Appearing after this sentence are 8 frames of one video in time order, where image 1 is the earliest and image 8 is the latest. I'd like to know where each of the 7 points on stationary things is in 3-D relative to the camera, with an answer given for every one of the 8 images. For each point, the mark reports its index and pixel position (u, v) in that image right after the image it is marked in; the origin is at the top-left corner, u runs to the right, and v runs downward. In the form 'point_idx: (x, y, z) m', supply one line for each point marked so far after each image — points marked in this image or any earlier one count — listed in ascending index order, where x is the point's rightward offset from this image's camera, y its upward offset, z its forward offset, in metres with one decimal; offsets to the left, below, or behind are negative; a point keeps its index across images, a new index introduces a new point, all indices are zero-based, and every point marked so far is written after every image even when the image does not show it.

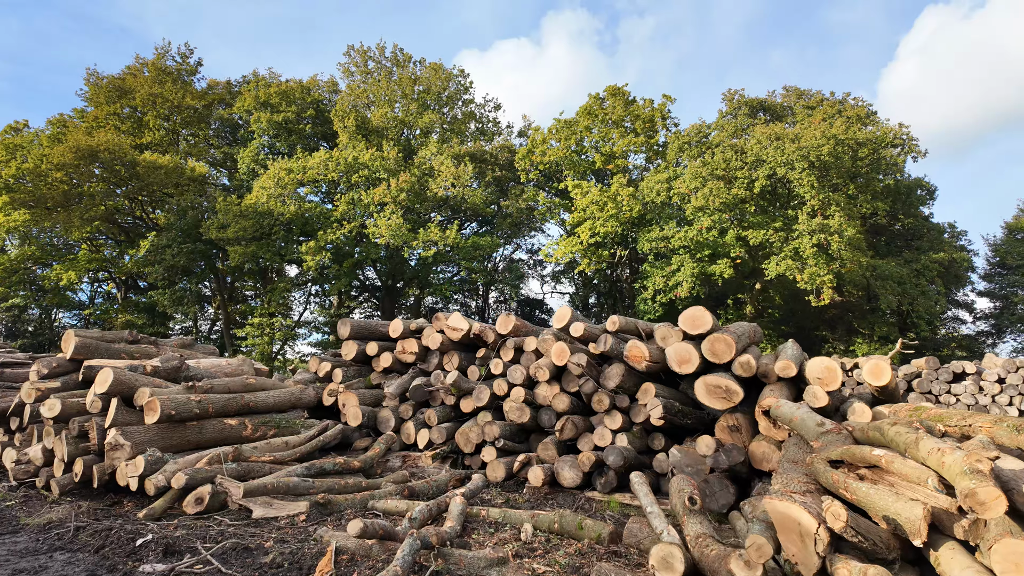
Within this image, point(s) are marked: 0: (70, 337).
0: (-5.2, -0.6, +7.0) m
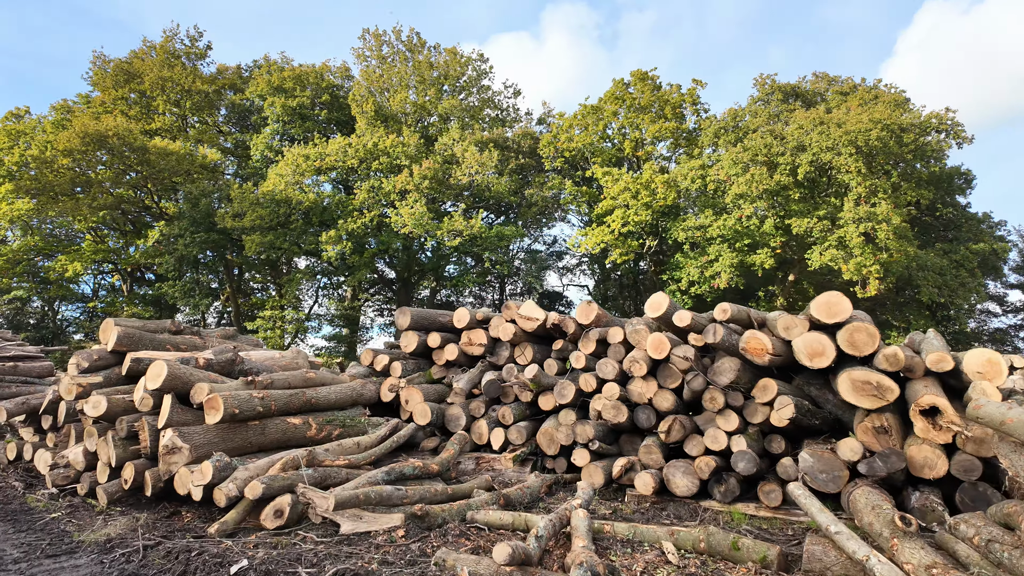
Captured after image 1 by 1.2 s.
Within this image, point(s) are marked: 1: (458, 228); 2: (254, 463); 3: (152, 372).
0: (-4.3, -0.4, +6.3) m
1: (-1.8, +2.0, +19.7) m
2: (-2.2, -1.5, +5.0) m
3: (-3.3, -0.8, +5.5) m
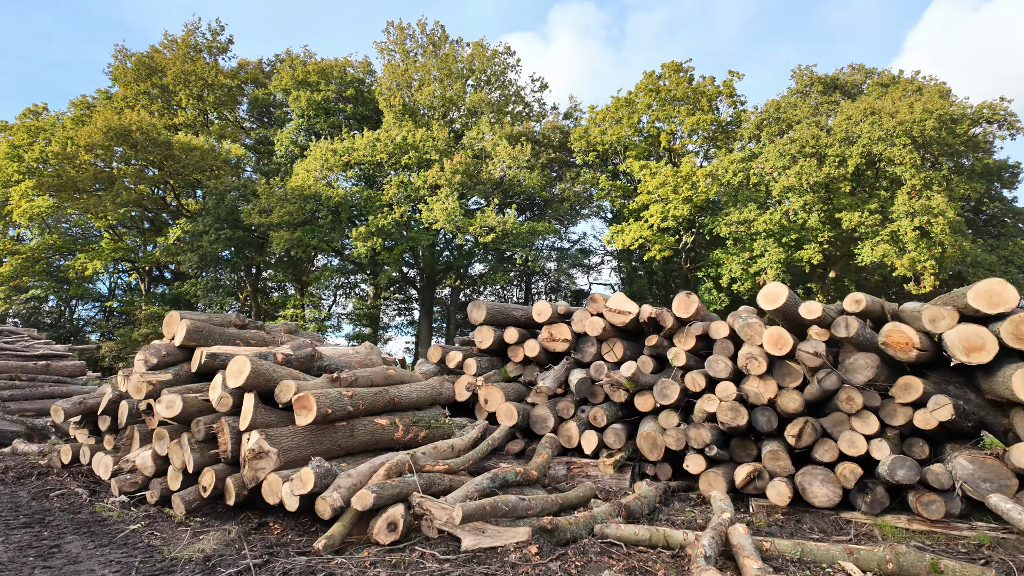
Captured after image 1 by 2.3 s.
0: (-3.3, -0.3, +5.8) m
1: (-0.7, +2.1, +19.2) m
2: (-1.2, -1.4, +4.5) m
3: (-2.3, -0.7, +5.0) m
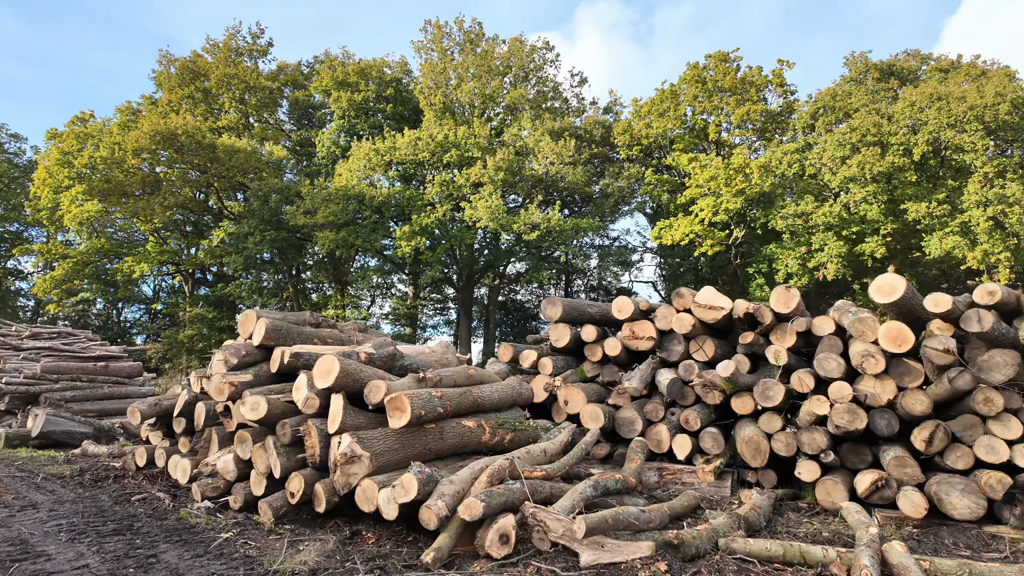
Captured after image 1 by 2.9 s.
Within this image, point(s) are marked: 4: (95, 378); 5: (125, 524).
0: (-2.4, -0.3, +5.6) m
1: (+0.7, +2.2, +18.9) m
2: (-0.4, -1.3, +4.2) m
3: (-1.5, -0.6, +4.7) m
4: (-8.6, -1.9, +12.2) m
5: (-3.0, -1.8, +4.5) m
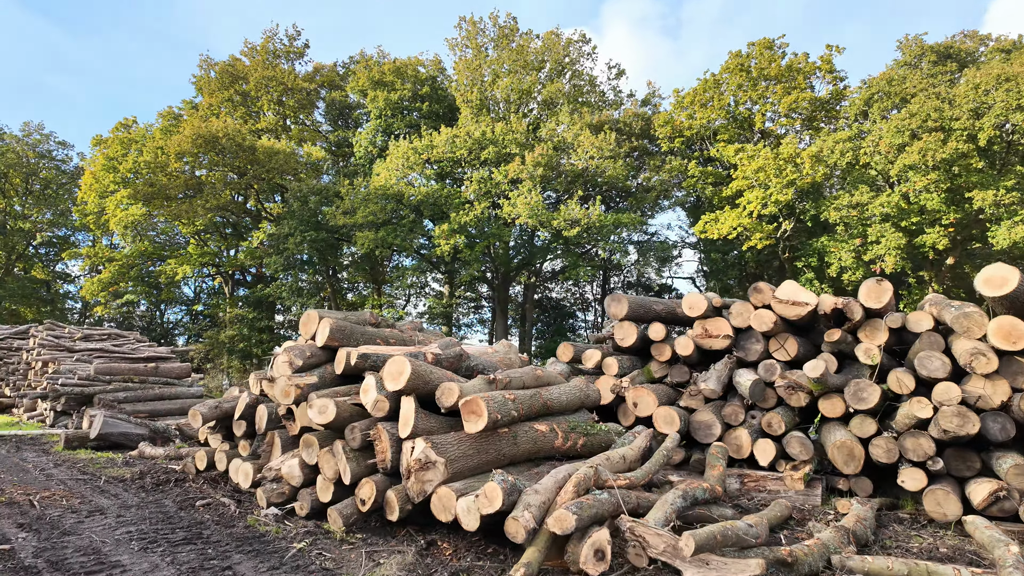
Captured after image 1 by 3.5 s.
0: (-1.8, -0.3, +5.4) m
1: (+2.0, +2.3, +18.5) m
2: (+0.2, -1.3, +3.9) m
3: (-0.9, -0.6, +4.5) m
4: (-7.6, -1.9, +12.3) m
5: (-2.4, -1.8, +4.4) m
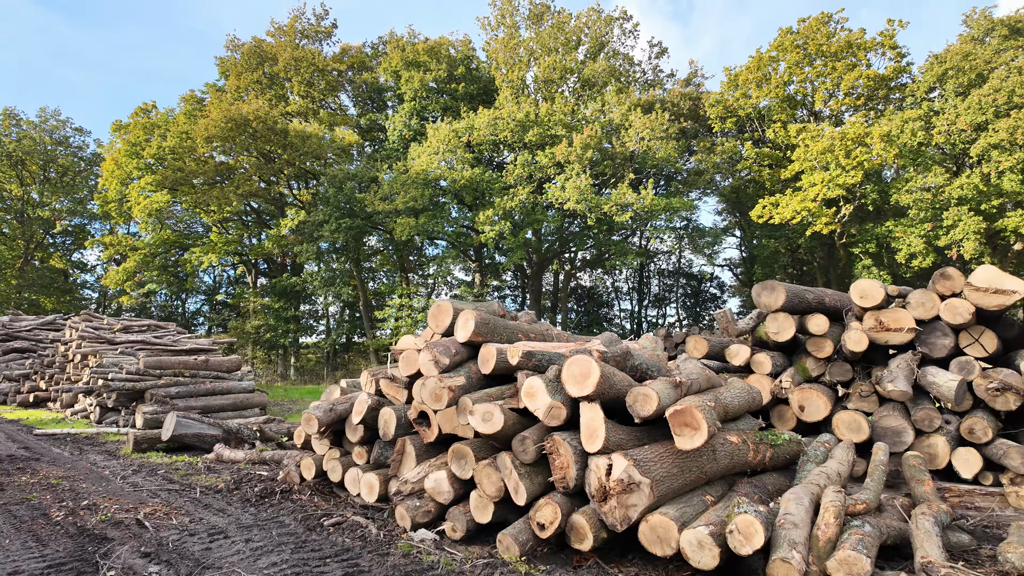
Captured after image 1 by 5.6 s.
0: (-0.5, -0.2, +4.8) m
1: (+3.4, +2.6, +17.8) m
2: (+1.5, -1.2, +3.2) m
3: (+0.4, -0.5, +3.8) m
4: (-6.2, -1.7, +11.7) m
5: (-1.0, -1.7, +3.7) m
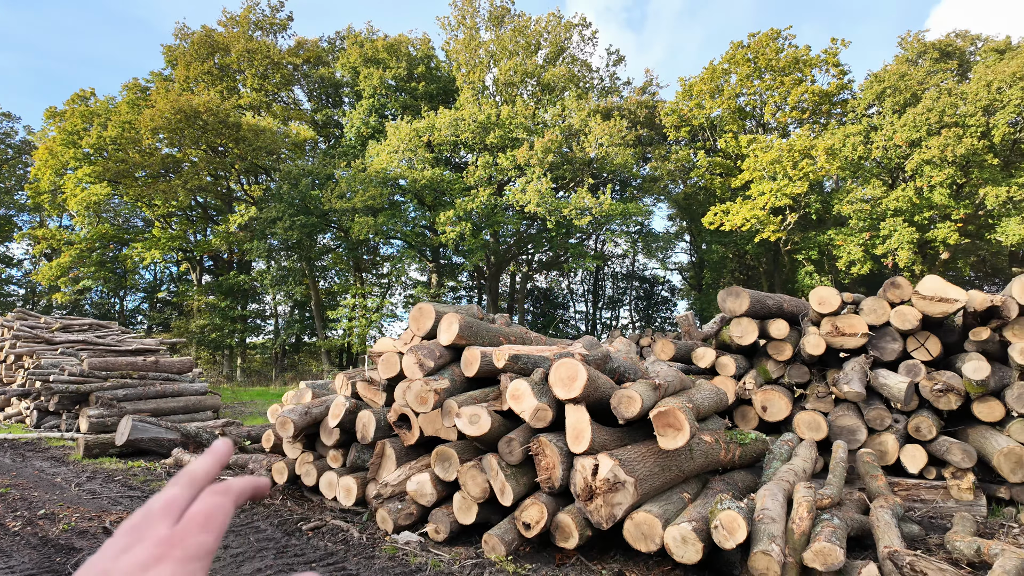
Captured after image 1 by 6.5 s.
0: (-0.6, -0.2, +4.8) m
1: (+2.2, +2.6, +18.1) m
2: (+1.5, -1.3, +3.4) m
3: (+0.3, -0.6, +3.9) m
4: (-7.0, -1.6, +11.2) m
5: (-1.1, -1.8, +3.7) m
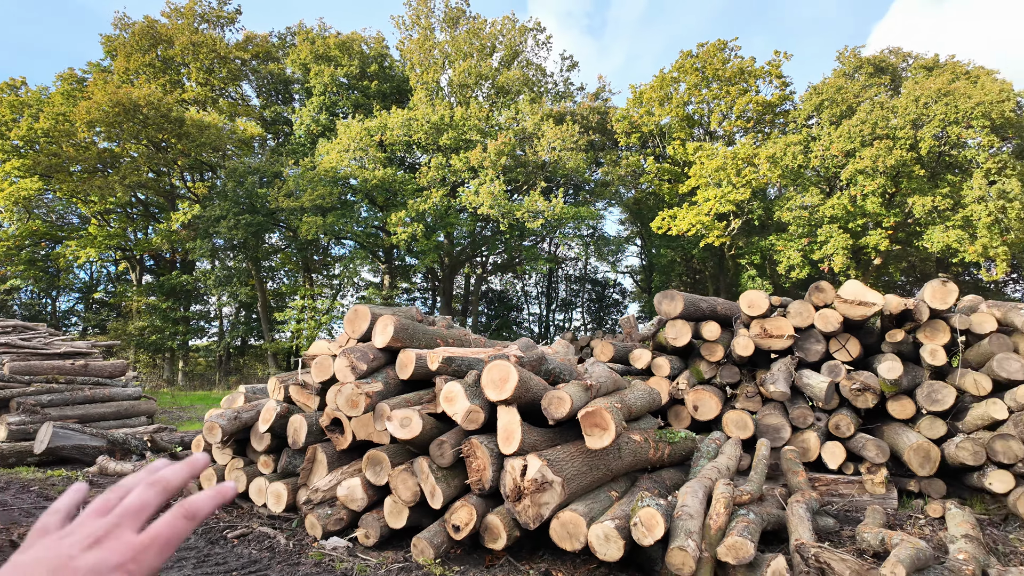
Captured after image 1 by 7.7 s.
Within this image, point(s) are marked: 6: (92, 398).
0: (-1.1, -0.2, +4.7) m
1: (+0.7, +2.5, +18.2) m
2: (+1.0, -1.3, +3.5) m
3: (-0.1, -0.6, +4.0) m
4: (-7.9, -1.6, +10.7) m
5: (-1.6, -1.8, +3.6) m
6: (-7.4, -1.9, +10.4) m
